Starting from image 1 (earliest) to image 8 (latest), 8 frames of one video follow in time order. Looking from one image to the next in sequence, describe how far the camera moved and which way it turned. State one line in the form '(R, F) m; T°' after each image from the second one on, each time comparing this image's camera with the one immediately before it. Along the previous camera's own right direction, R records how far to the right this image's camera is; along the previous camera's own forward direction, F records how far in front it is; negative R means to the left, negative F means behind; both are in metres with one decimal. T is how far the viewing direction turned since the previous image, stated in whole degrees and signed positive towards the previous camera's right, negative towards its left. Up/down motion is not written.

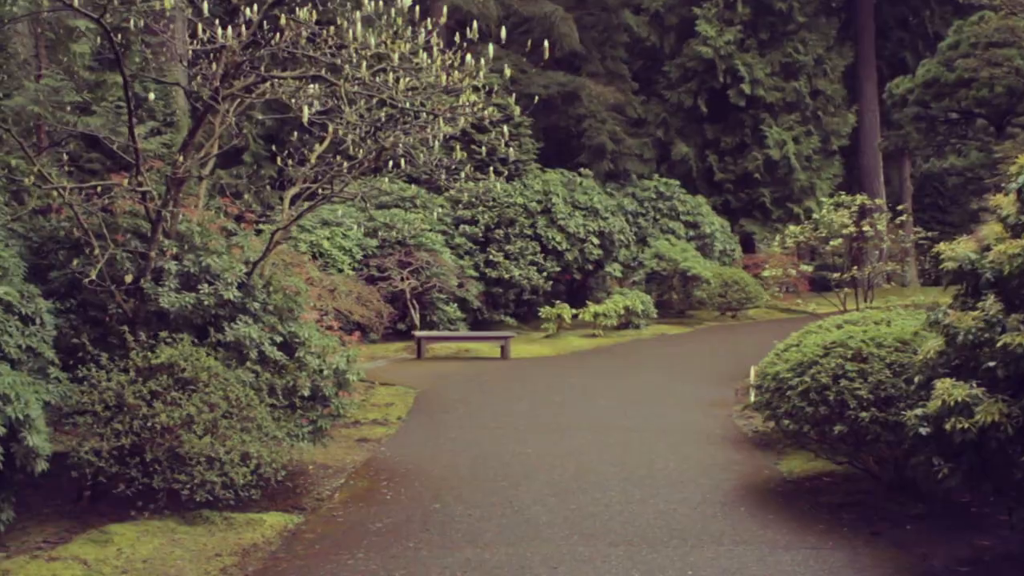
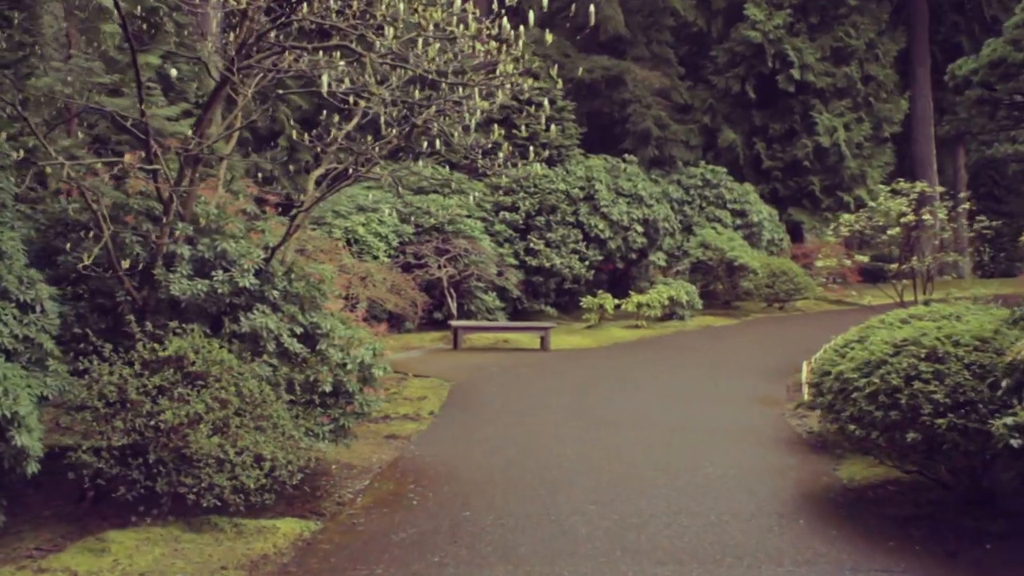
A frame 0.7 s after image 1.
(0.0, +0.5) m; -2°
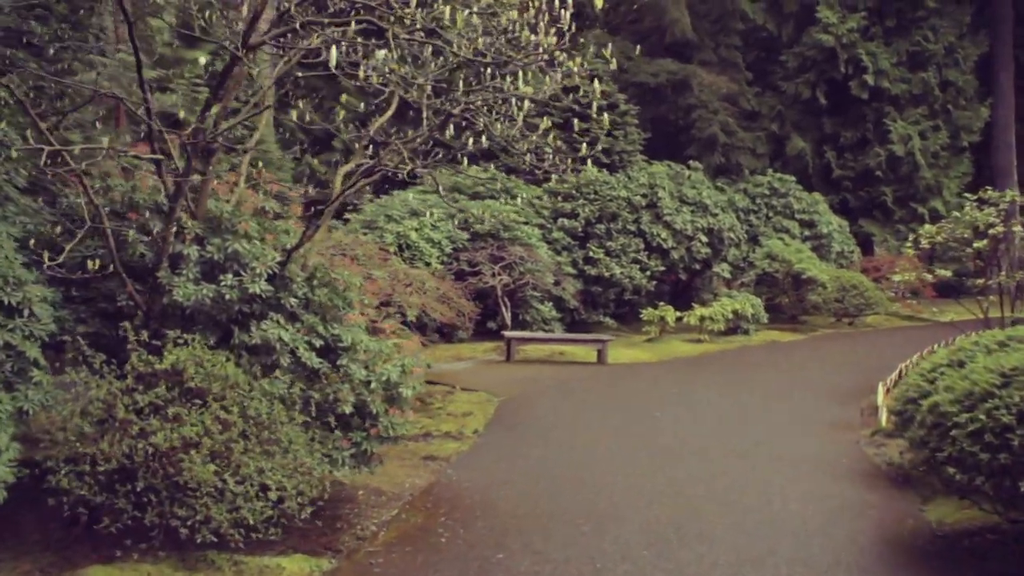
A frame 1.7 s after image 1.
(+0.1, +0.6) m; -3°
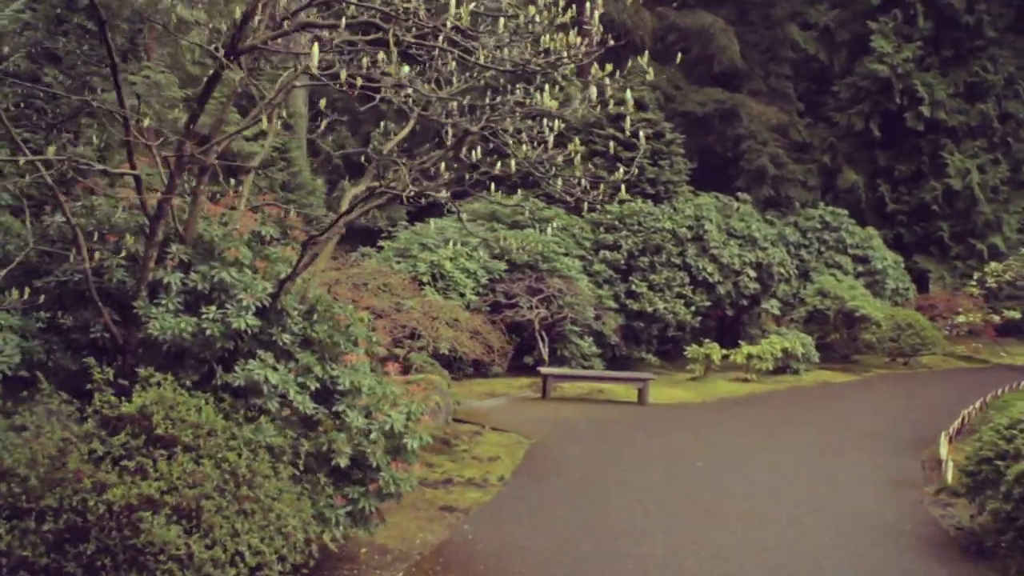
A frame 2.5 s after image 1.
(+0.1, +0.6) m; -2°
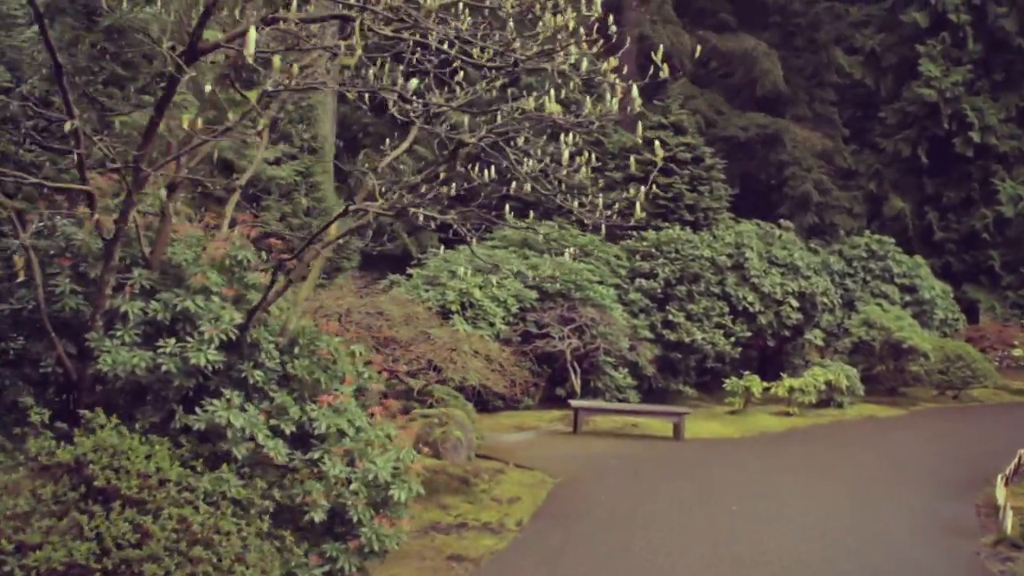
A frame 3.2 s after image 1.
(+0.1, +0.5) m; -2°
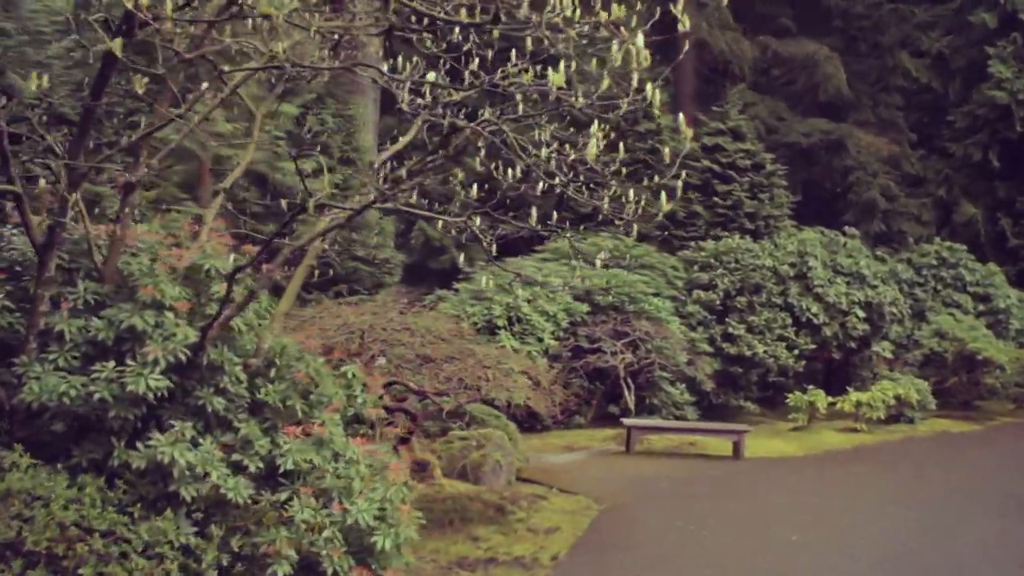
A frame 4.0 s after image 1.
(+0.2, +0.6) m; -3°
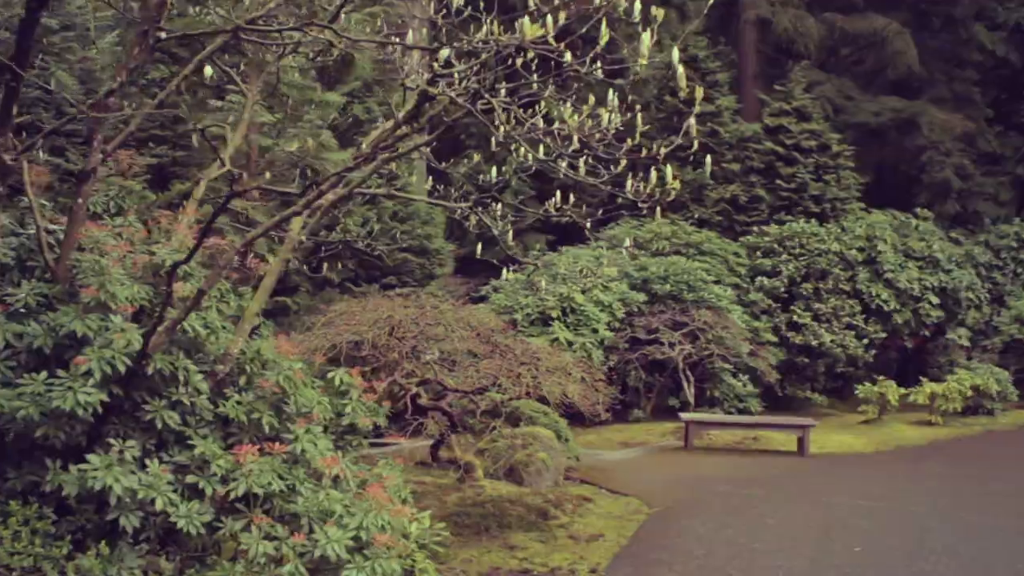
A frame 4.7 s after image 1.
(+0.2, +0.5) m; -3°
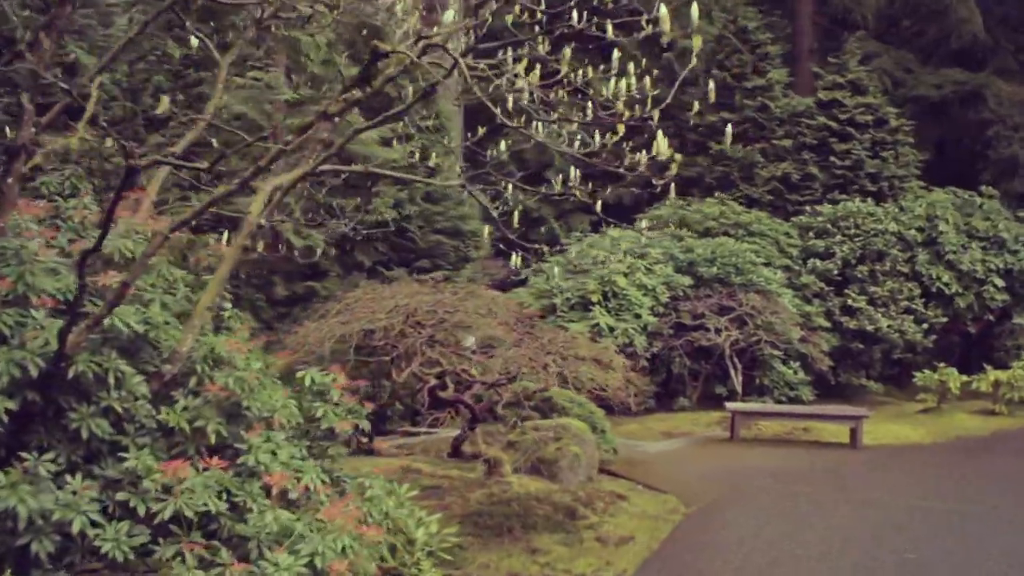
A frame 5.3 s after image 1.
(+0.2, +0.5) m; -3°
